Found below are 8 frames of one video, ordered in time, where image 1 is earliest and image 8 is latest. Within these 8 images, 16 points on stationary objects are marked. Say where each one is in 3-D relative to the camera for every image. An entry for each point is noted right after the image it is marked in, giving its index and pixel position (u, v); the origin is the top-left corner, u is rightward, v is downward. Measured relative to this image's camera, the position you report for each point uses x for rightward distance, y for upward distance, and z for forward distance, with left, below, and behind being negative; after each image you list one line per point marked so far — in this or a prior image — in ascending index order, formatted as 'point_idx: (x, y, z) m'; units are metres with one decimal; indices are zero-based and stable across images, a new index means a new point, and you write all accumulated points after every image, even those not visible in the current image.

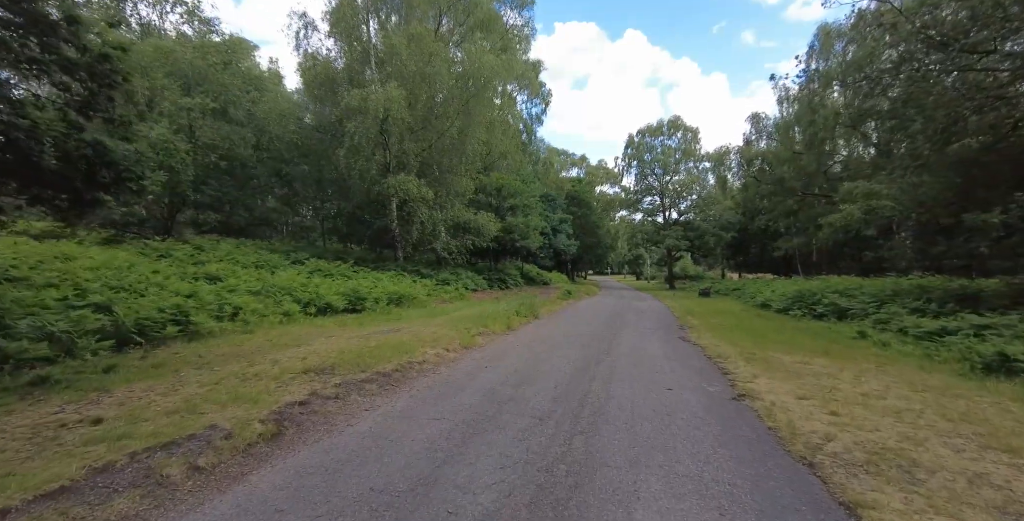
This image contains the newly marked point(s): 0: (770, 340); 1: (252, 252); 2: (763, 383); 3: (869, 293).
0: (+6.2, -2.0, +10.7) m
1: (-9.9, +0.3, +16.5) m
2: (+3.9, -1.9, +6.8) m
3: (+12.8, -1.2, +15.7) m
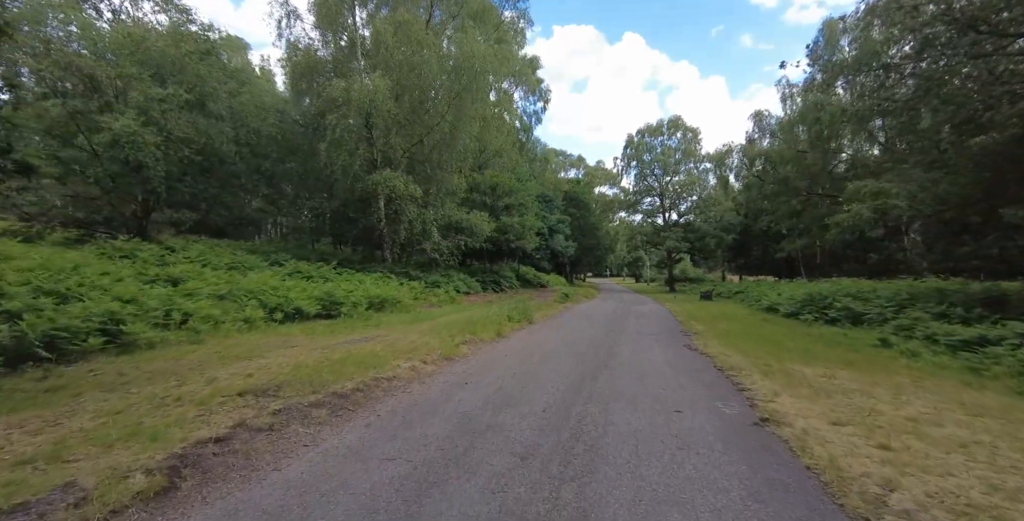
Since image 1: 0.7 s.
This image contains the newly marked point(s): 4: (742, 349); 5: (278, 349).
0: (+6.0, -2.0, +9.7) m
1: (-10.1, +0.3, +15.5) m
2: (+3.7, -1.9, +5.9) m
3: (+12.6, -1.2, +14.8) m
4: (+5.2, -2.0, +9.8) m
5: (-3.9, -1.4, +7.2) m
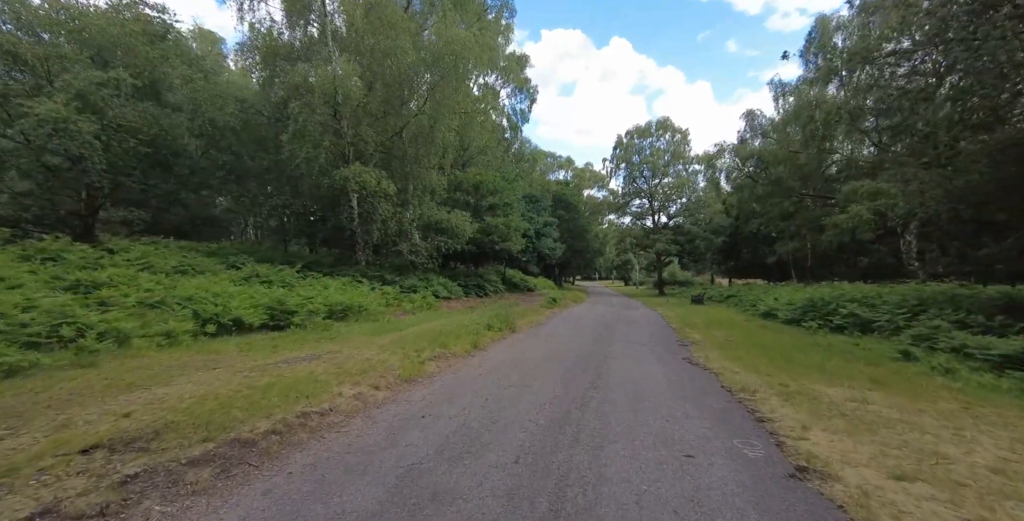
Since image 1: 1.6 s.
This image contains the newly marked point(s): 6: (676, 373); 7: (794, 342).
0: (+5.6, -2.0, +8.5) m
1: (-10.7, +0.2, +14.0) m
2: (+3.3, -1.9, +4.7) m
3: (+12.0, -1.3, +13.8) m
4: (+4.7, -2.1, +8.6) m
5: (-4.3, -1.5, +5.8) m
6: (+3.1, -2.1, +8.3) m
7: (+7.5, -2.2, +11.6) m
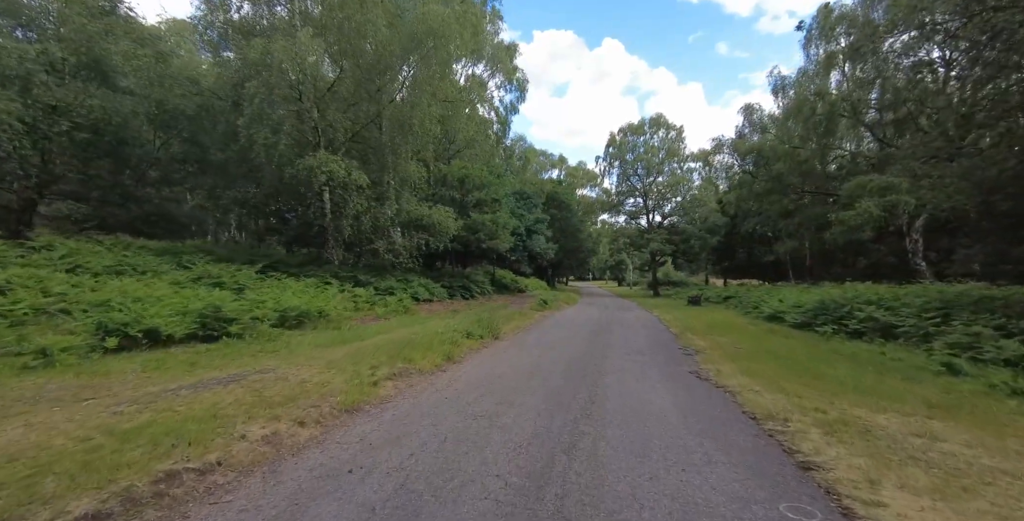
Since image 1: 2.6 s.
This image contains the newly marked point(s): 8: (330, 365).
0: (+5.2, -2.0, +7.2) m
1: (-11.2, +0.2, +12.4) m
2: (+3.0, -1.9, +3.3) m
3: (+11.5, -1.3, +12.6) m
4: (+4.3, -2.0, +7.3) m
5: (-4.6, -1.4, +4.3) m
6: (+2.7, -2.1, +6.9) m
7: (+7.1, -2.2, +10.3) m
8: (-2.8, -1.6, +6.9) m
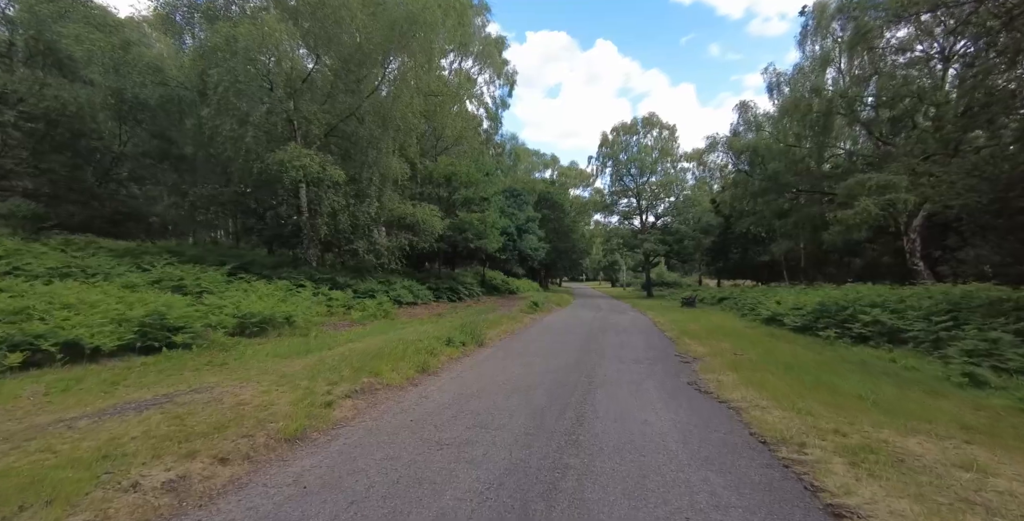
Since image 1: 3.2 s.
0: (+4.9, -2.0, +6.5) m
1: (-11.6, +0.2, +11.5) m
2: (+2.7, -1.9, +2.5) m
3: (+11.2, -1.3, +11.9) m
4: (+4.0, -2.0, +6.5) m
5: (-4.9, -1.4, +3.5) m
6: (+2.4, -2.1, +6.2) m
7: (+6.8, -2.2, +9.6) m
8: (-3.1, -1.7, +6.1) m
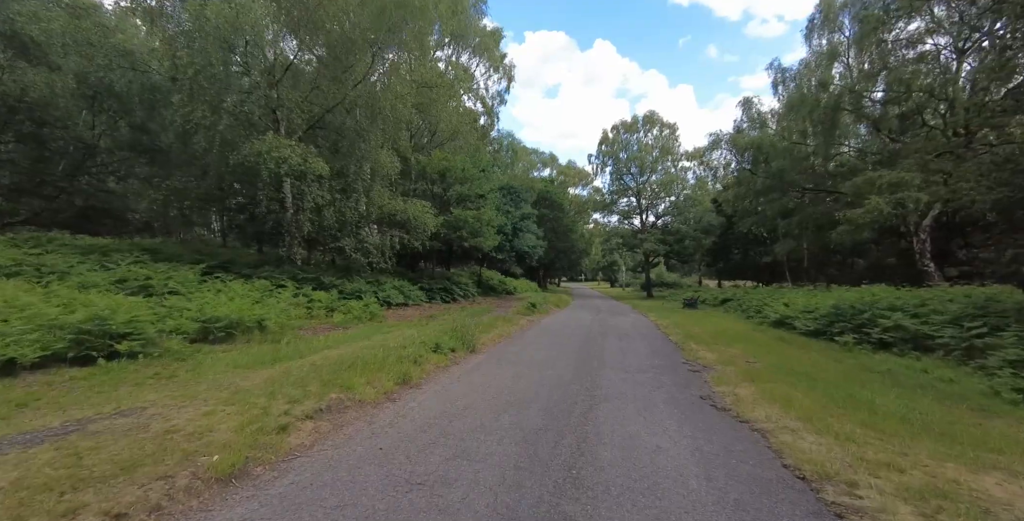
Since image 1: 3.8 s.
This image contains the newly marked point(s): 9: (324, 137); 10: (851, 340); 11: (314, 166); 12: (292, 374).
0: (+4.7, -2.0, +5.6) m
1: (-11.7, +0.2, +10.6) m
2: (+2.6, -1.9, +1.7) m
3: (+11.0, -1.3, +11.1) m
4: (+3.9, -2.0, +5.7) m
5: (-5.0, -1.4, +2.6) m
6: (+2.3, -2.1, +5.3) m
7: (+6.6, -2.2, +8.8) m
8: (-3.3, -1.6, +5.2) m
9: (-6.5, +4.3, +15.2) m
10: (+9.1, -2.1, +11.7) m
11: (-5.7, +2.7, +12.8) m
12: (-3.2, -1.6, +6.4) m
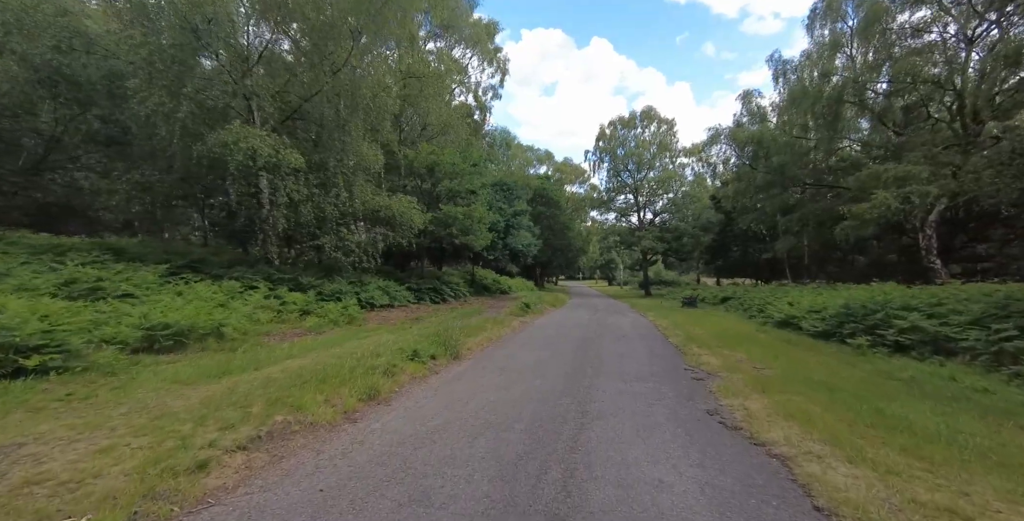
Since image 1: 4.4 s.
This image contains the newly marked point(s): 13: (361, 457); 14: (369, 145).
0: (+4.5, -1.9, +4.8) m
1: (-12.0, +0.2, +9.7) m
2: (+2.4, -1.9, +0.9) m
3: (+10.7, -1.2, +10.3) m
4: (+3.6, -2.0, +4.9) m
5: (-5.2, -1.4, +1.7) m
6: (+2.1, -2.1, +4.5) m
7: (+6.4, -2.1, +8.0) m
8: (-3.5, -1.6, +4.4) m
9: (-6.9, +4.3, +14.3) m
10: (+8.8, -2.0, +10.9) m
11: (-6.0, +2.8, +11.9) m
12: (-3.4, -1.6, +5.5) m
13: (-1.5, -1.9, +4.4) m
14: (-4.7, +3.8, +14.4) m
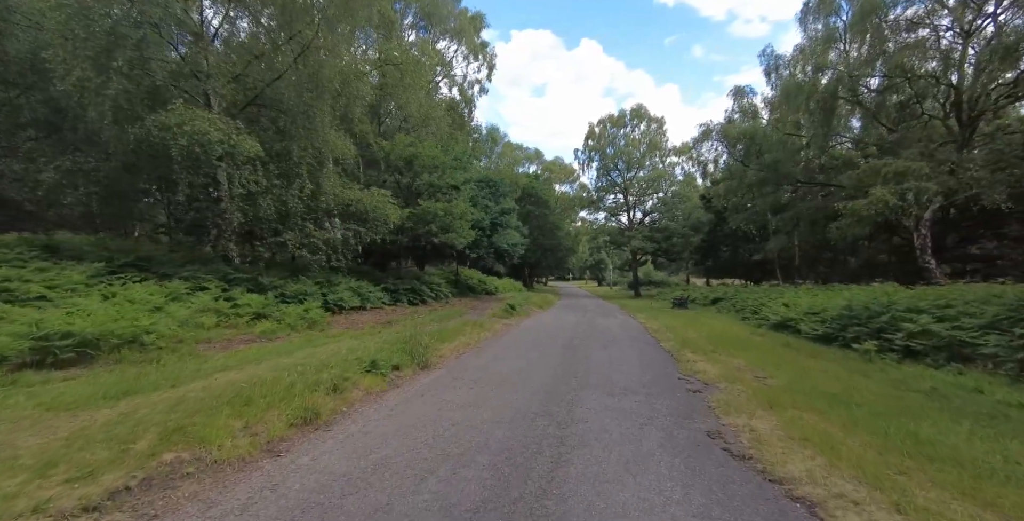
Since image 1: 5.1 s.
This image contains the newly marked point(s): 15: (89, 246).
0: (+4.1, -1.9, +3.9) m
1: (-12.5, +0.3, +8.4) m
2: (+2.1, -1.8, -0.1) m
3: (+10.2, -1.2, +9.5) m
4: (+3.3, -1.9, +3.9) m
5: (-5.5, -1.4, +0.6) m
6: (+1.7, -2.0, +3.5) m
7: (+5.9, -2.1, +7.1) m
8: (-3.9, -1.6, +3.3) m
9: (-7.4, +4.4, +13.1) m
10: (+8.3, -2.0, +10.1) m
11: (-6.6, +2.8, +10.8) m
12: (-3.8, -1.6, +4.5) m
13: (-1.9, -1.9, +3.3) m
14: (-5.3, +3.9, +13.2) m
15: (-11.8, +0.4, +12.2) m
